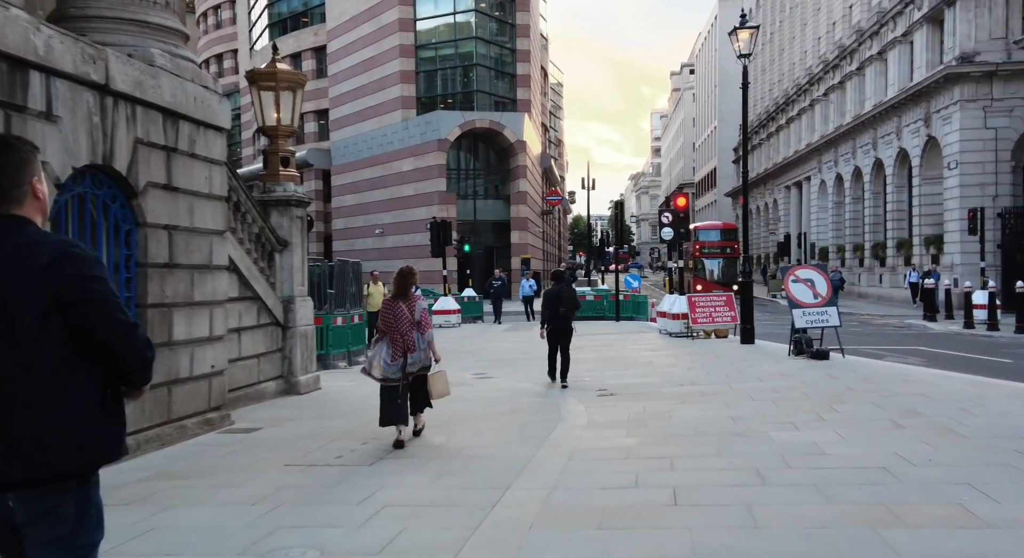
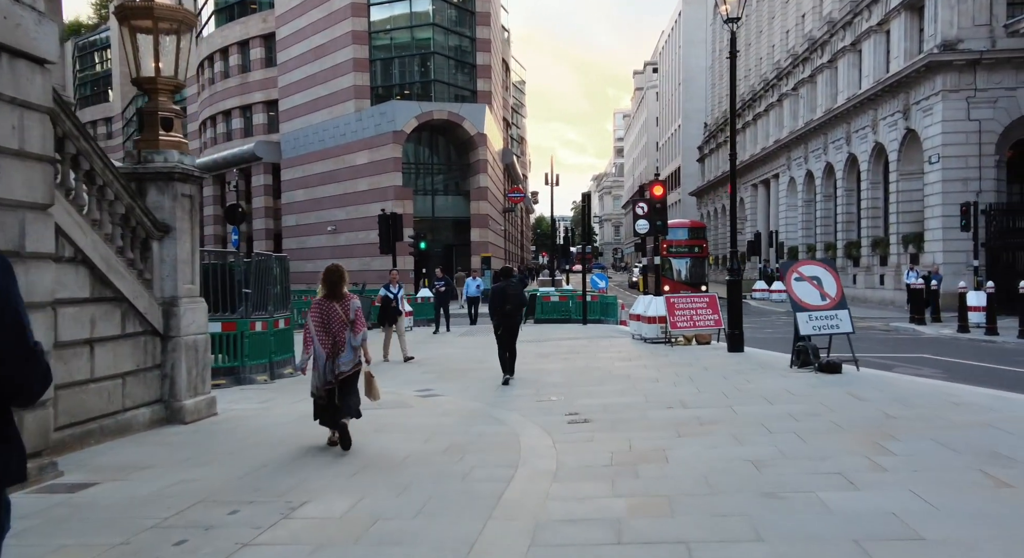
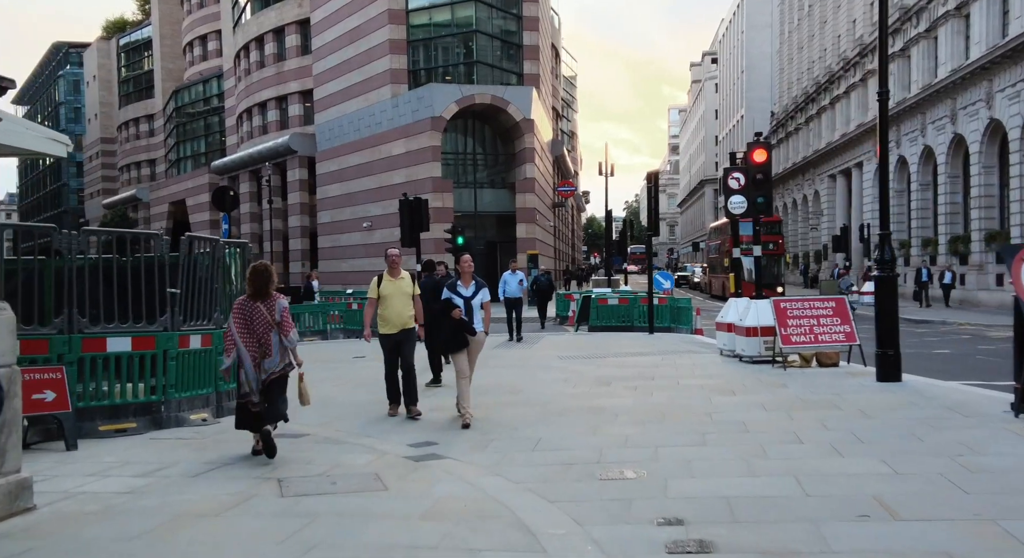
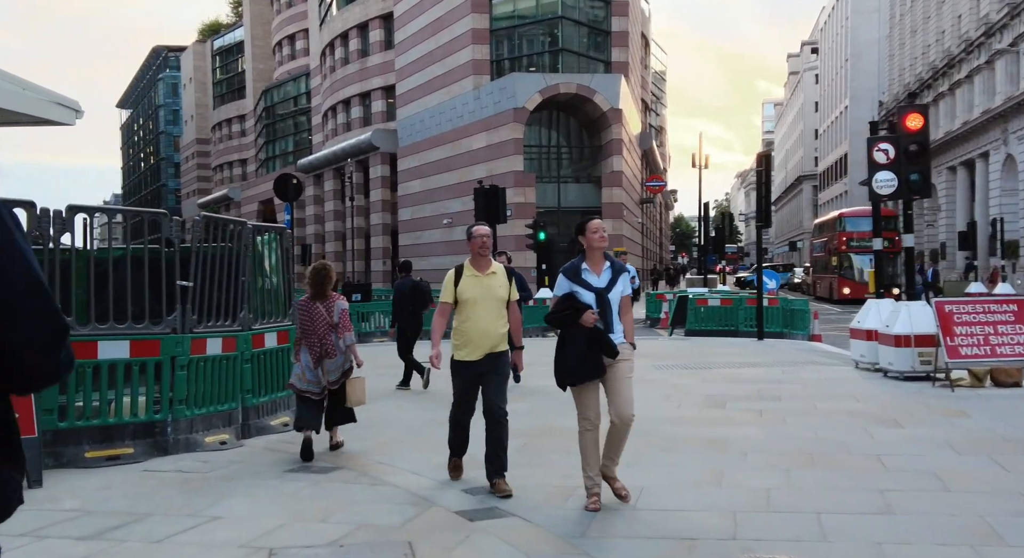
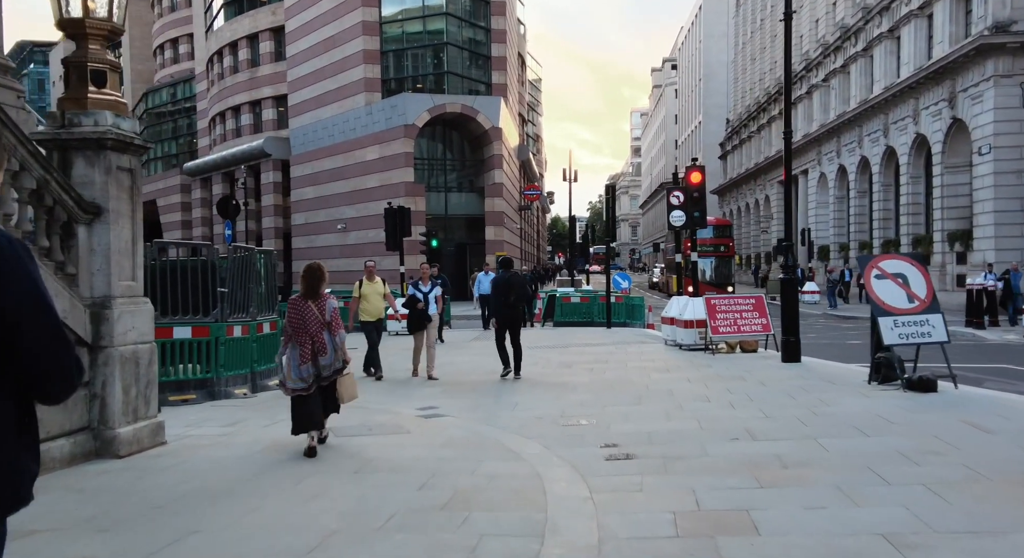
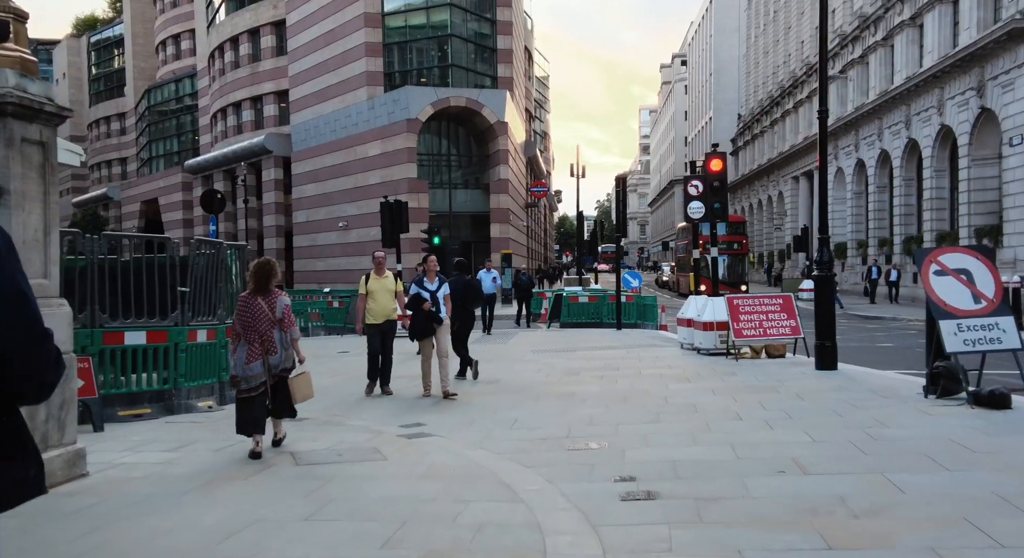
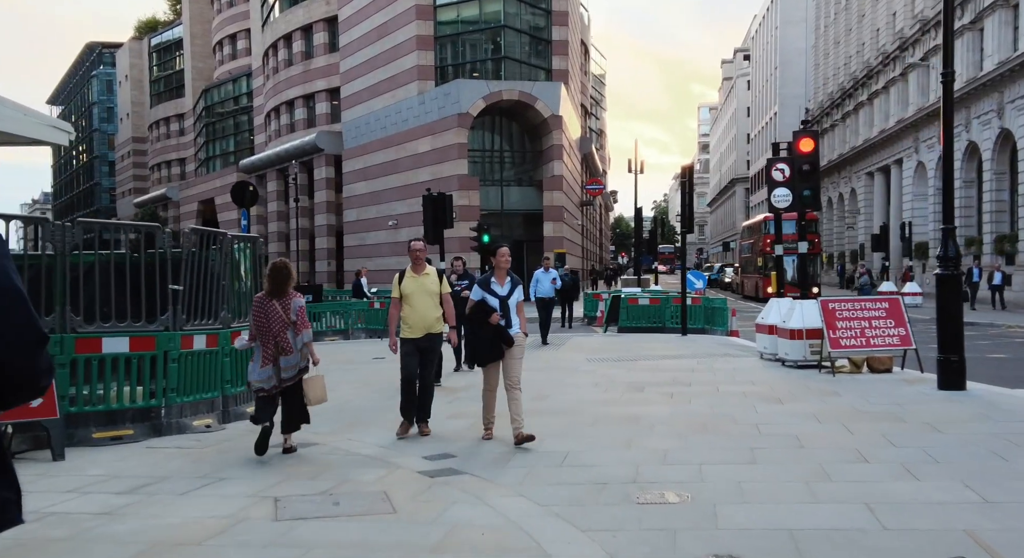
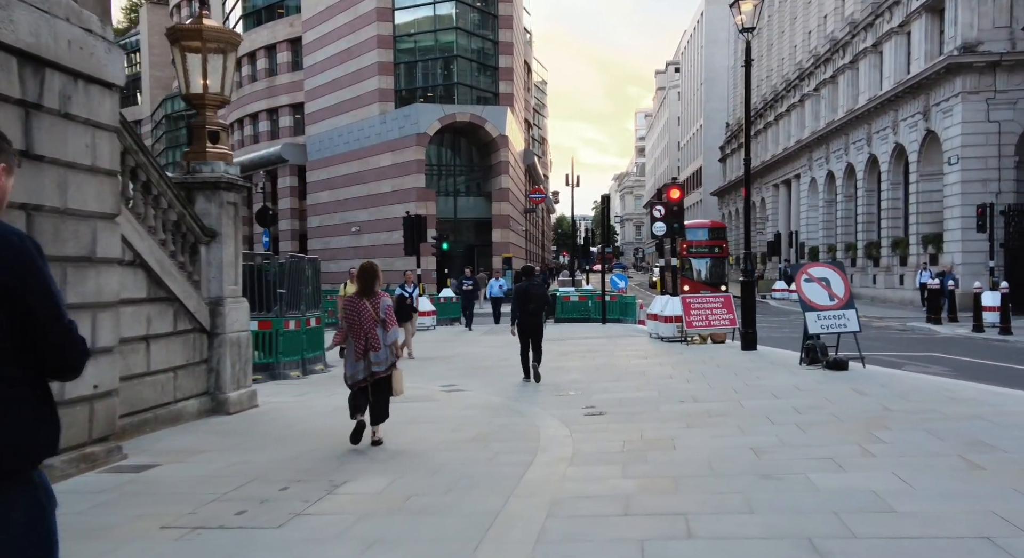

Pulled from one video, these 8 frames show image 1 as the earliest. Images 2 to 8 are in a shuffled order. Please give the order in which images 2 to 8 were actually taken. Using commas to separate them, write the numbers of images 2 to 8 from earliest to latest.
8, 2, 5, 6, 3, 7, 4
